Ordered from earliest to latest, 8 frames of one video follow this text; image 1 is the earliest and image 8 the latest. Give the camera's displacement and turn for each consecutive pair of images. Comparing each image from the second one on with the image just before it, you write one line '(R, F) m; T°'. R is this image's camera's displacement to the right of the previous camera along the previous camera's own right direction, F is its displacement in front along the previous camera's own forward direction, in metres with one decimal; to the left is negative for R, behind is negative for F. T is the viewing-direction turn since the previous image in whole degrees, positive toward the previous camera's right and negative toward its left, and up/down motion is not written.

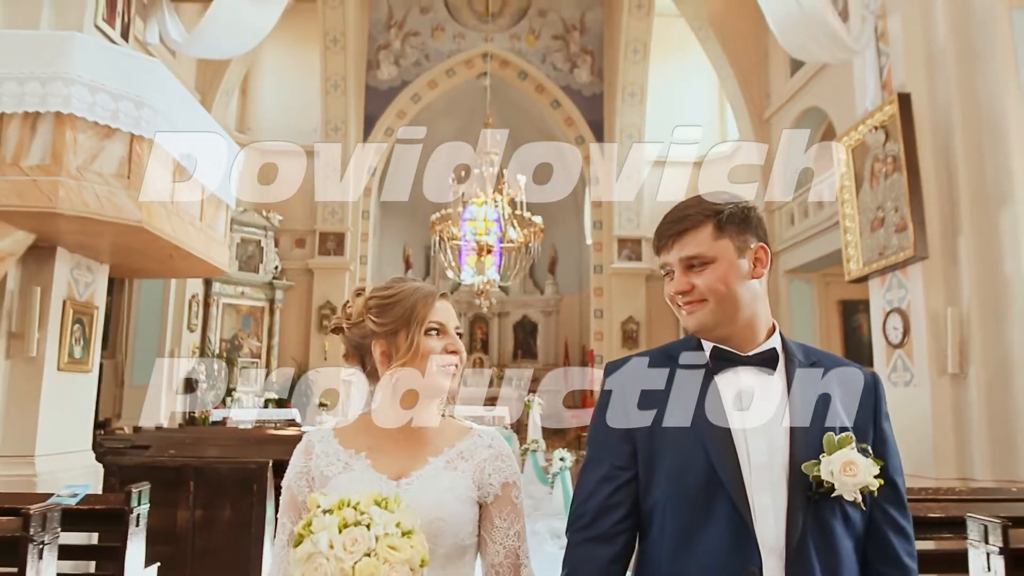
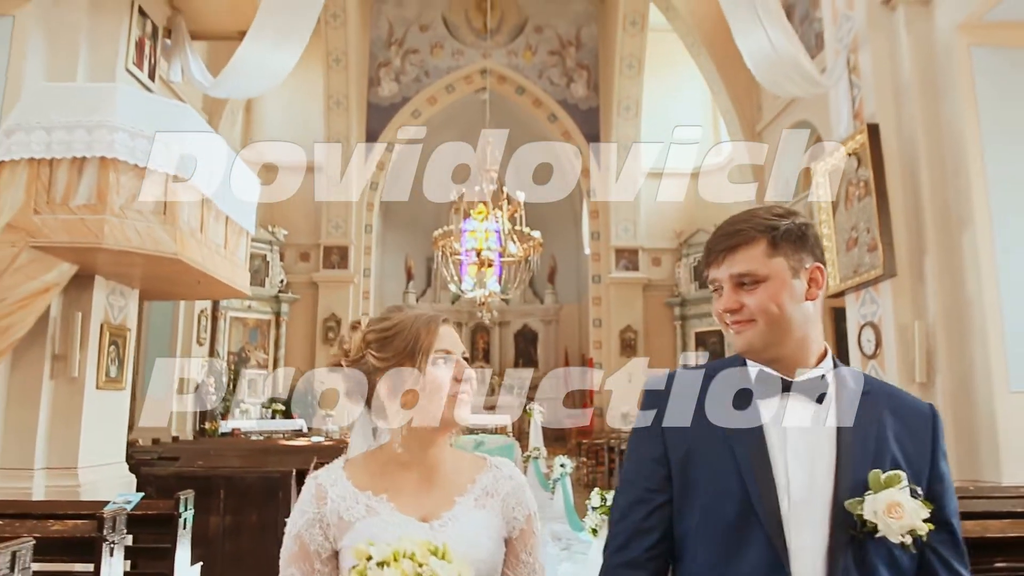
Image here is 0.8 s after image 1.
(0.0, -0.4) m; 0°
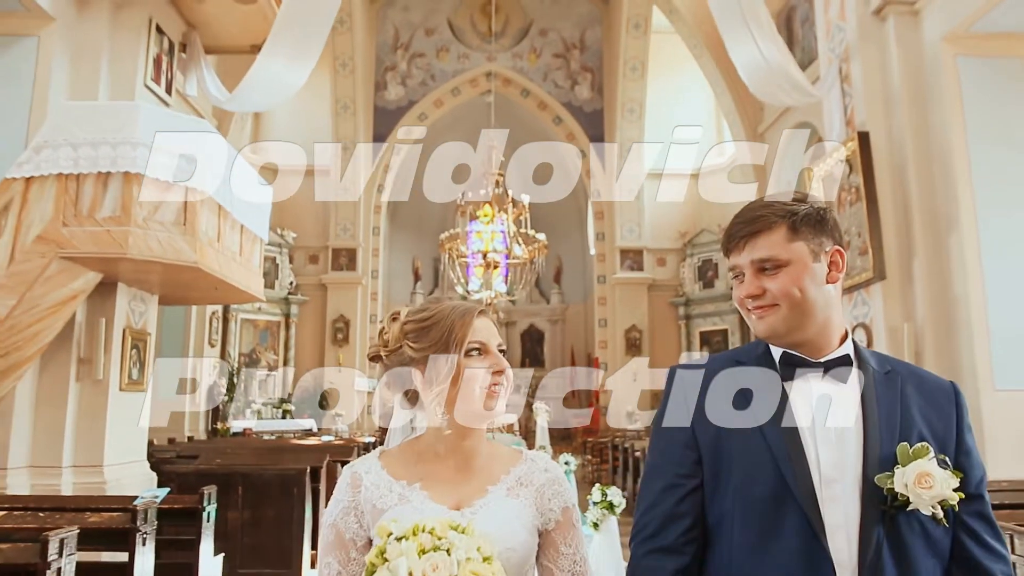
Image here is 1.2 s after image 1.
(0.0, -0.2) m; -1°
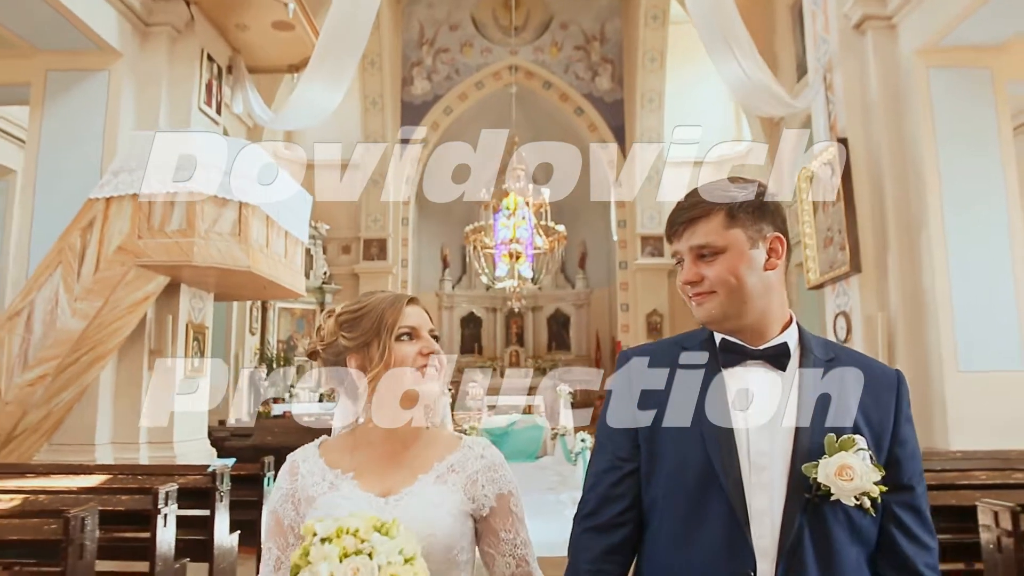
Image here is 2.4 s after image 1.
(+0.1, -0.7) m; -2°
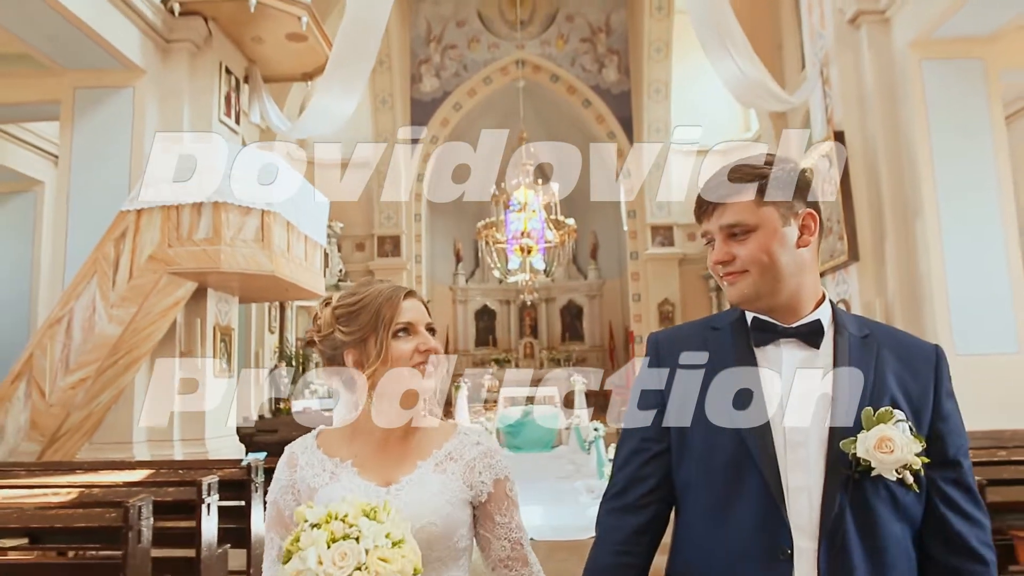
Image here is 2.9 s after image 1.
(0.0, -0.3) m; -1°
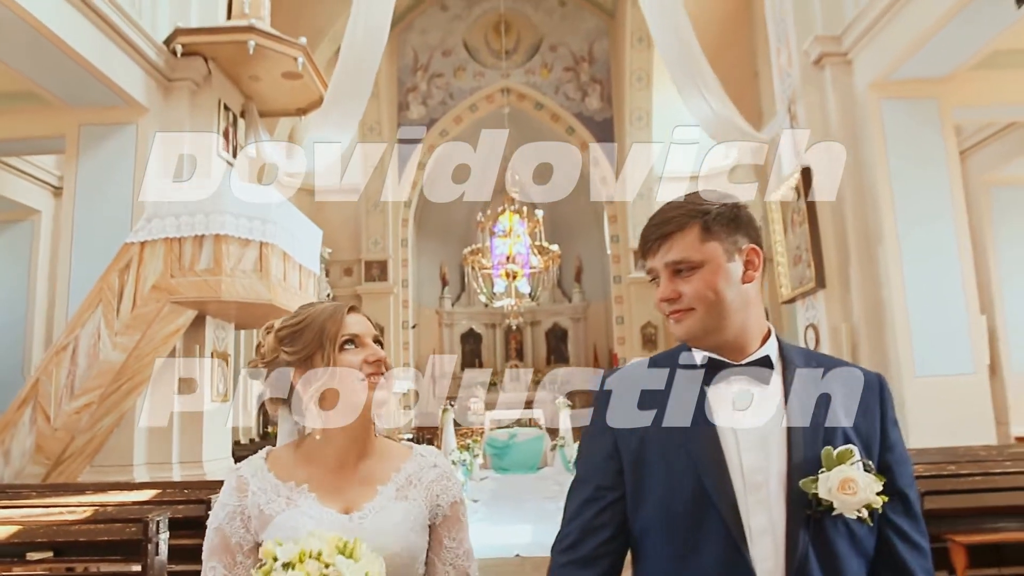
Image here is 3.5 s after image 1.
(0.0, -0.3) m; +1°
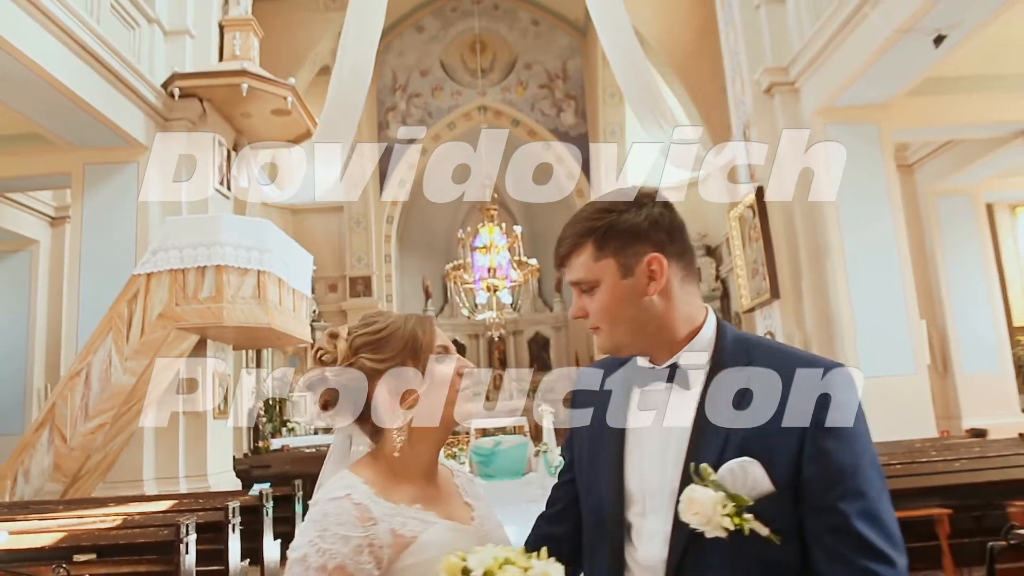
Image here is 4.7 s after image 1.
(0.0, -0.5) m; +1°
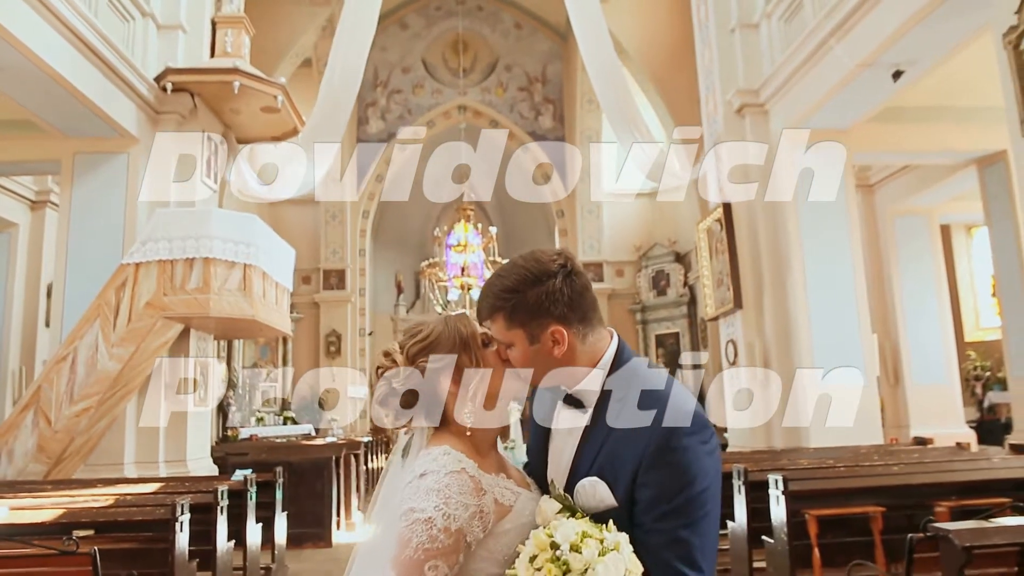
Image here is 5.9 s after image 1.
(-0.1, -0.3) m; +2°
